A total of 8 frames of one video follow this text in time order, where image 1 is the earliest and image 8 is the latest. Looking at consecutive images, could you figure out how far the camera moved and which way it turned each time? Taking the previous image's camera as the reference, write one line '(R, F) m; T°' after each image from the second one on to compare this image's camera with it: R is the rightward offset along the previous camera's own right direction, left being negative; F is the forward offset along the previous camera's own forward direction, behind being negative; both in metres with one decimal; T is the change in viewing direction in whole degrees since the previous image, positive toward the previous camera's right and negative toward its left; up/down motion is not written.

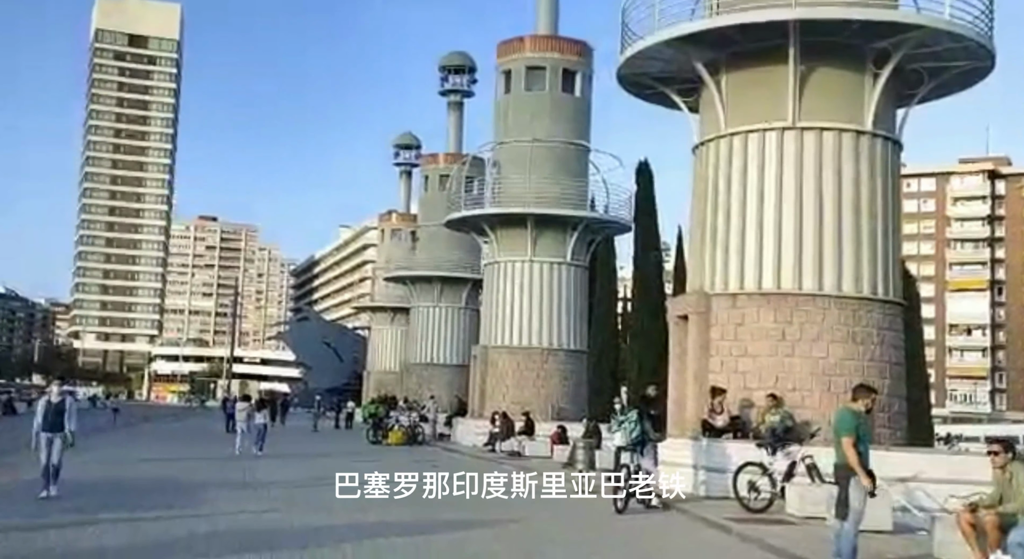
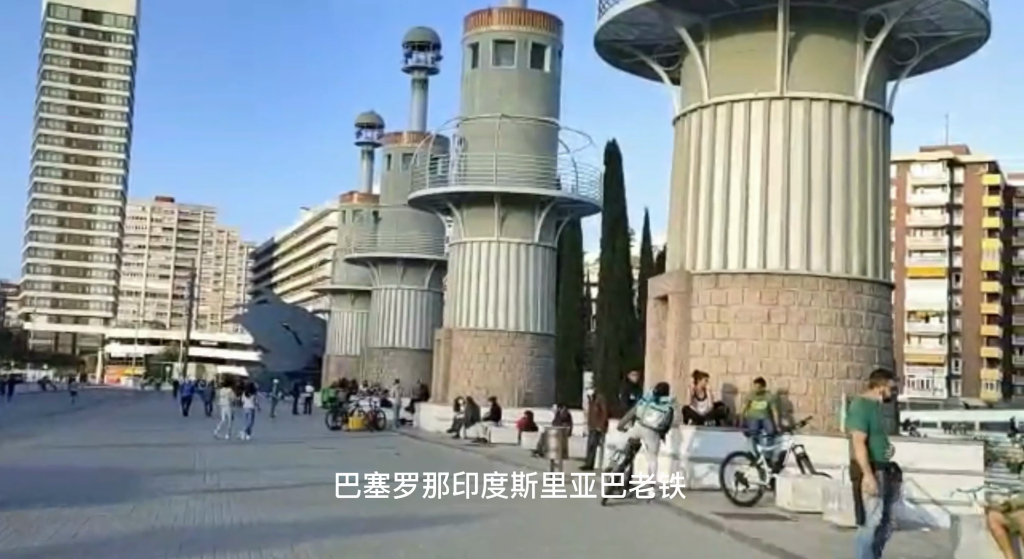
(-0.2, +1.2) m; +2°
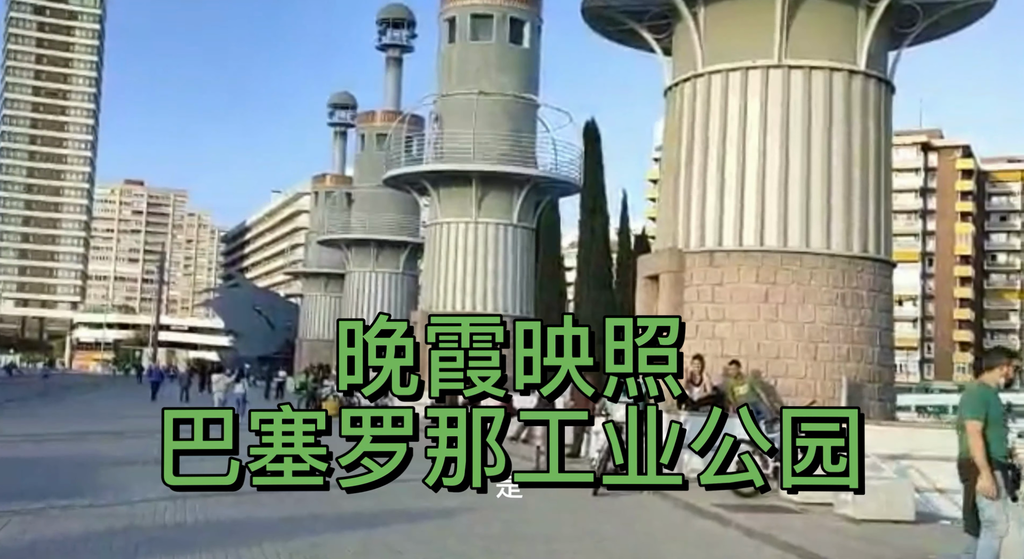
(-0.2, +1.0) m; +1°
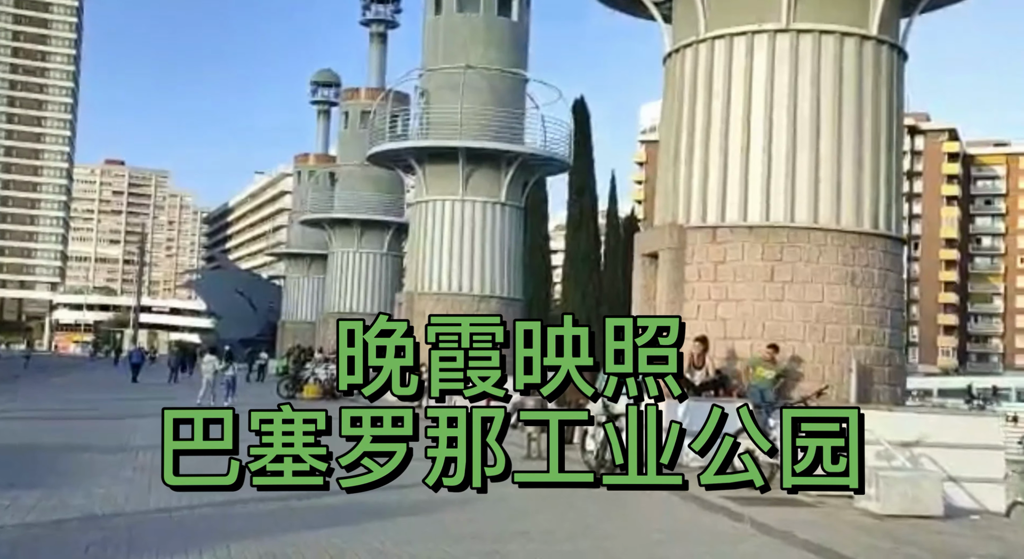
(-0.1, +0.9) m; +1°
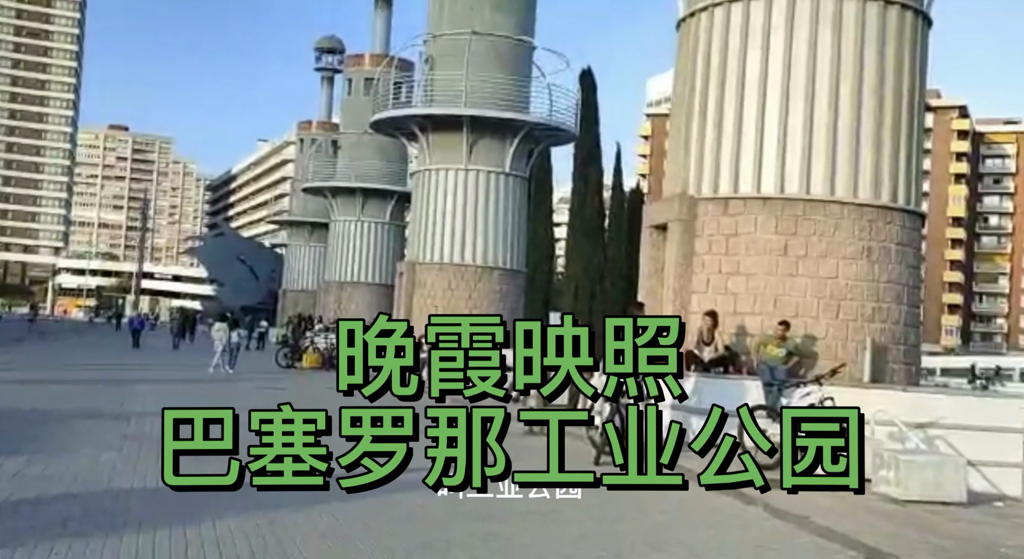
(0.0, +0.5) m; 0°
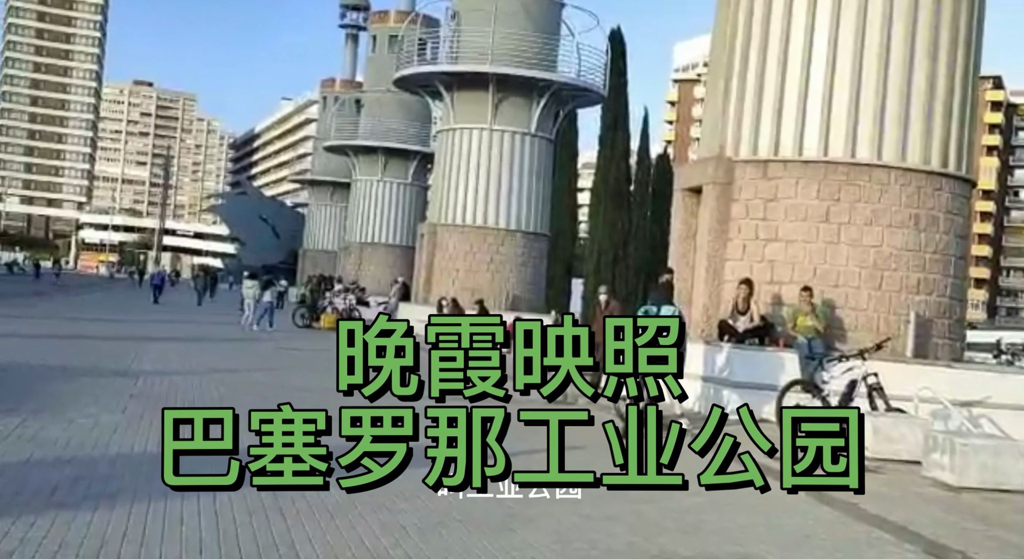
(-0.1, +0.7) m; -1°
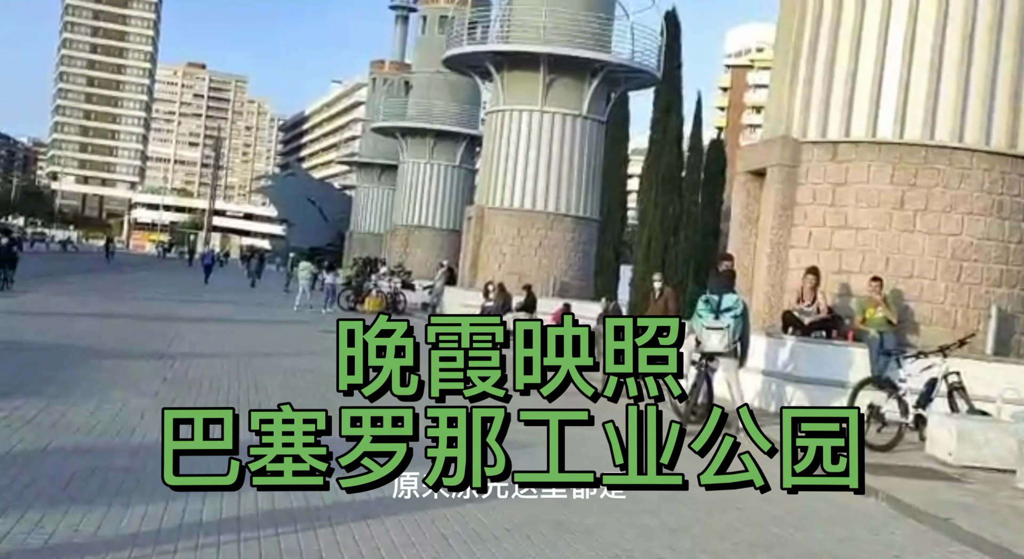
(-0.1, +0.7) m; -2°
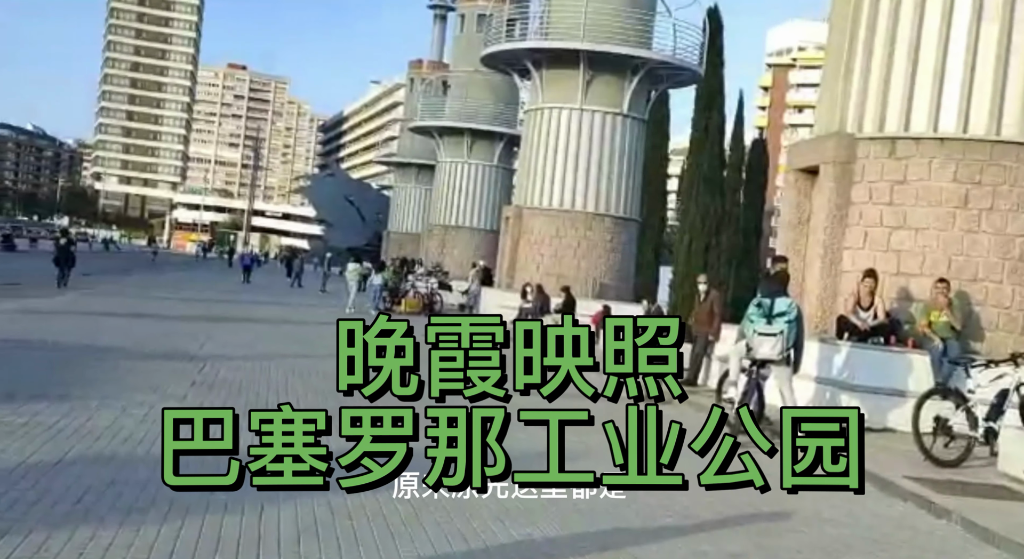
(0.0, +0.6) m; -2°
